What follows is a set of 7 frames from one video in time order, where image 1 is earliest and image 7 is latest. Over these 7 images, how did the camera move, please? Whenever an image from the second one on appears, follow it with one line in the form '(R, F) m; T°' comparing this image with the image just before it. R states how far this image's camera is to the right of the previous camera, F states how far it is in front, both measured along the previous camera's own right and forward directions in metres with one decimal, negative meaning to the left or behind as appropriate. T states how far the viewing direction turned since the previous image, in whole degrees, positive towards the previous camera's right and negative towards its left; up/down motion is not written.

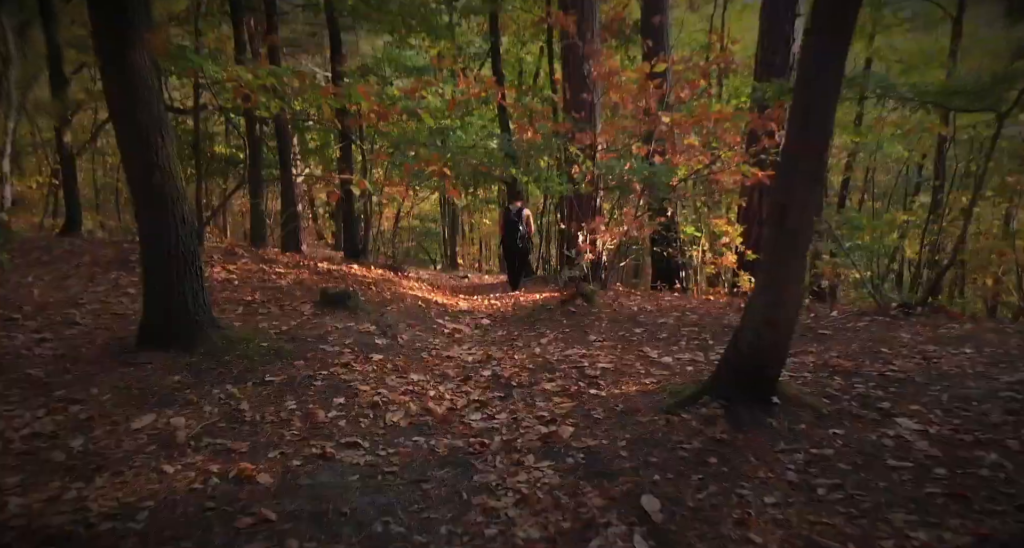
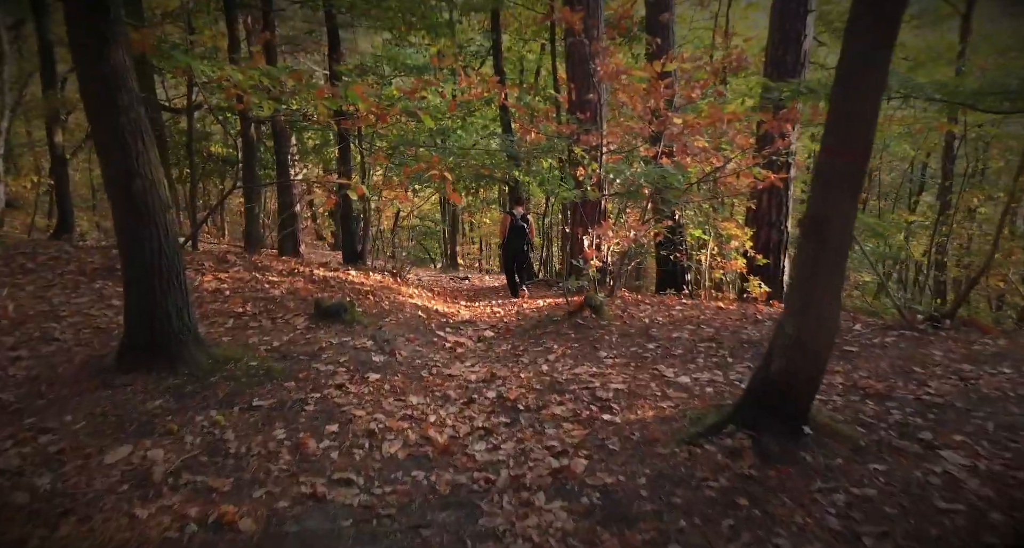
(0.0, +0.3) m; 0°
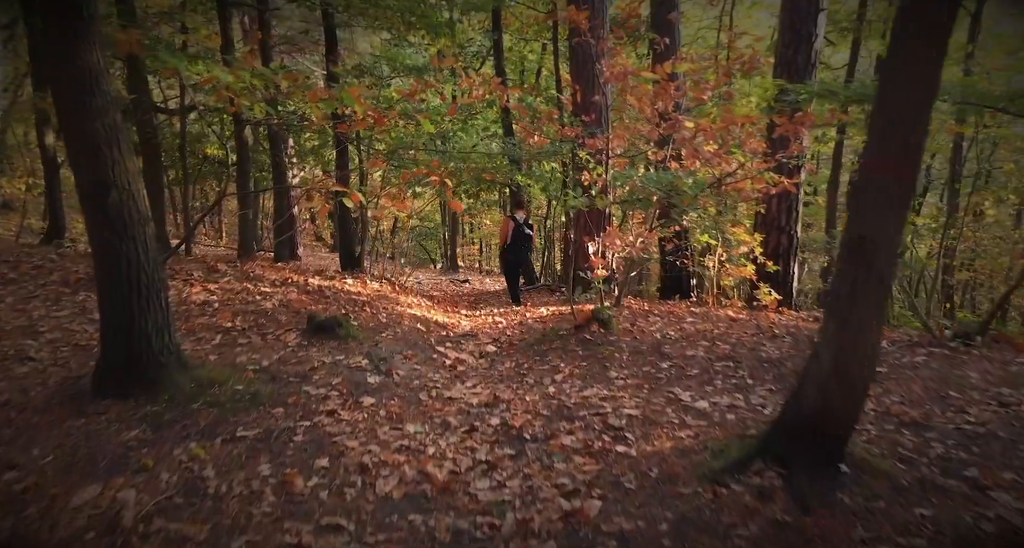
(0.0, +0.3) m; 0°
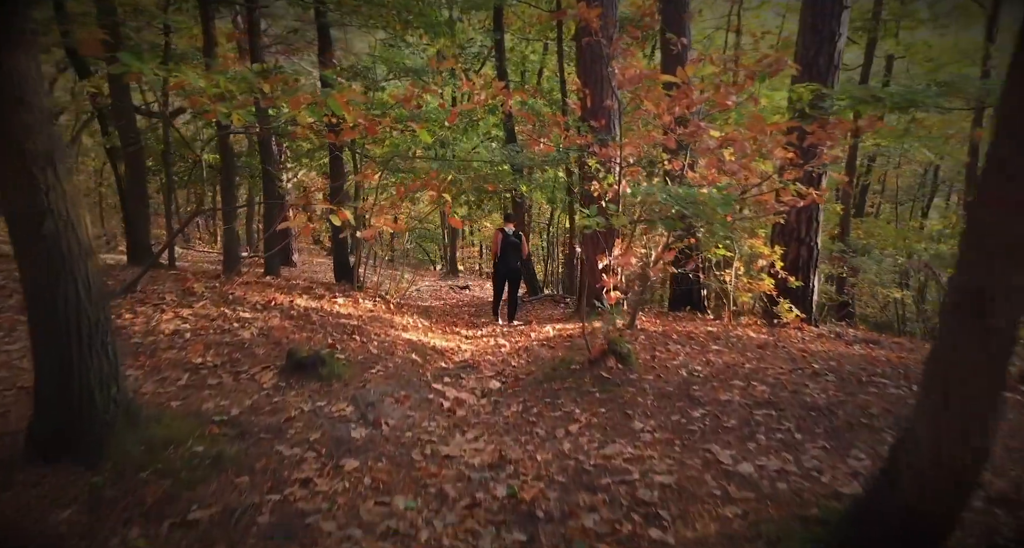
(-0.1, +0.6) m; 0°
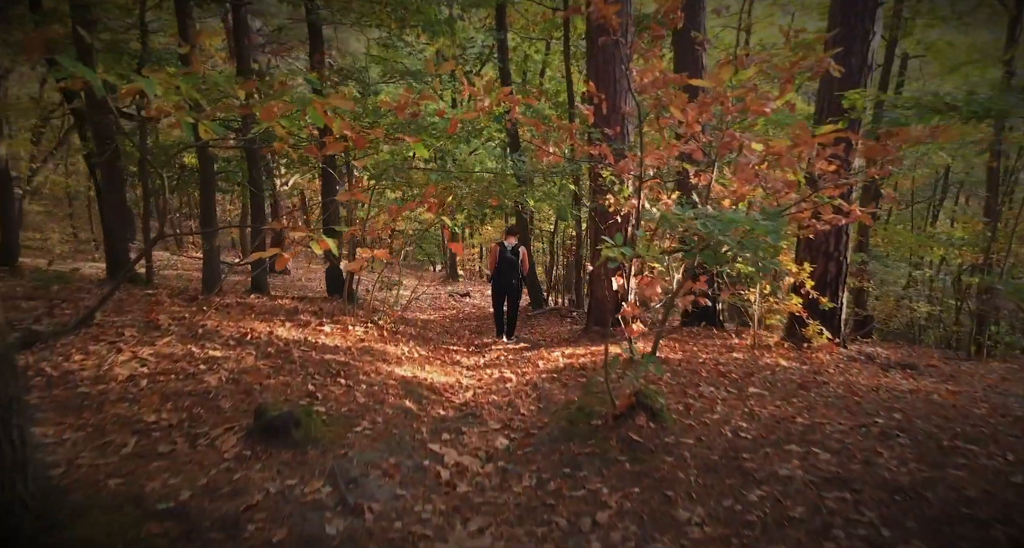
(-0.1, +0.8) m; 0°
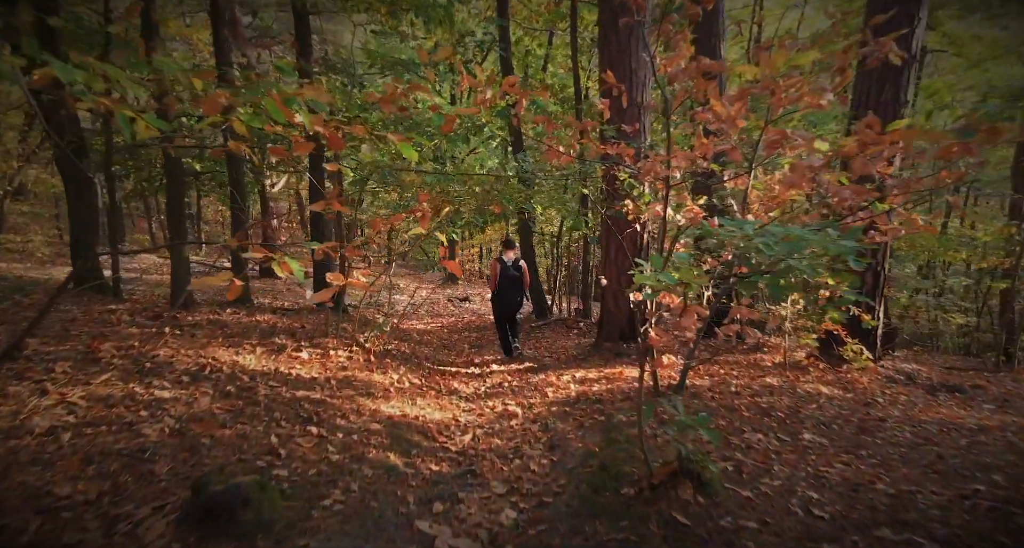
(-0.1, +0.9) m; 0°
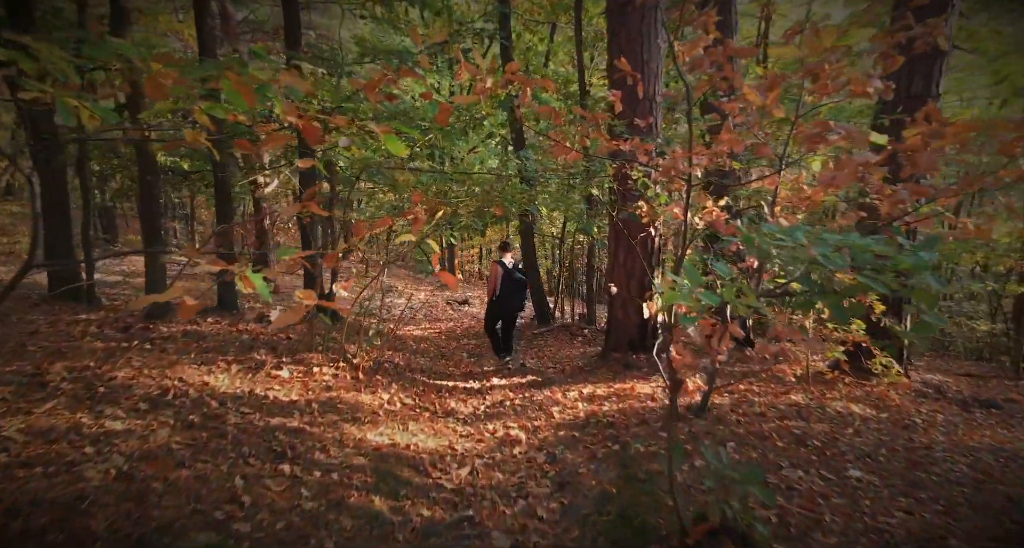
(0.0, +0.6) m; 0°
